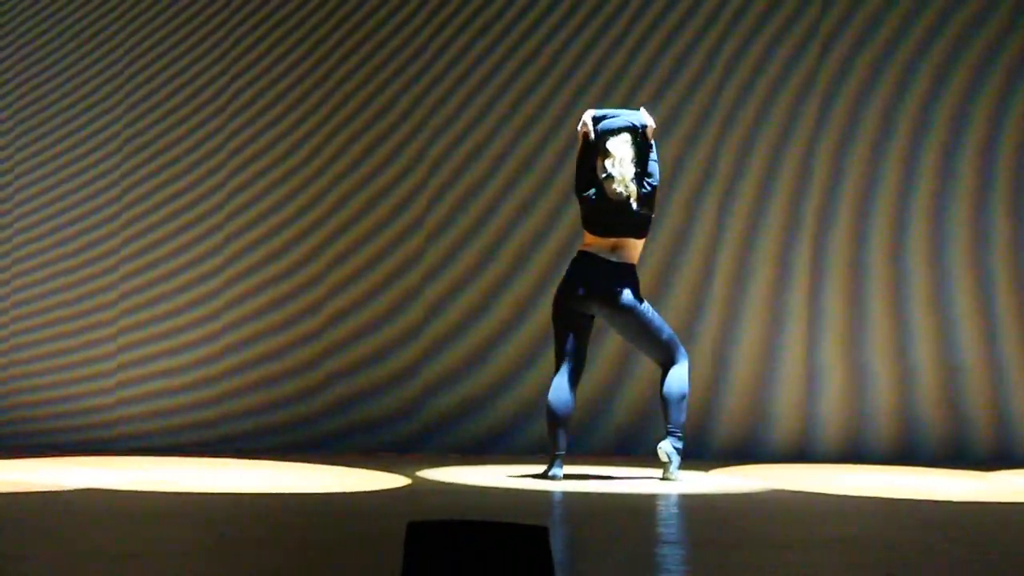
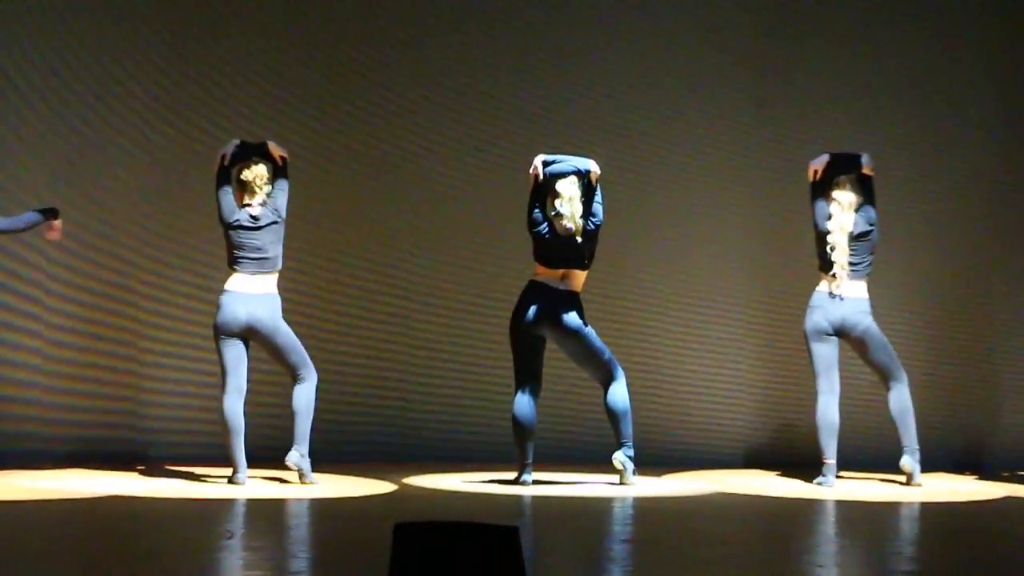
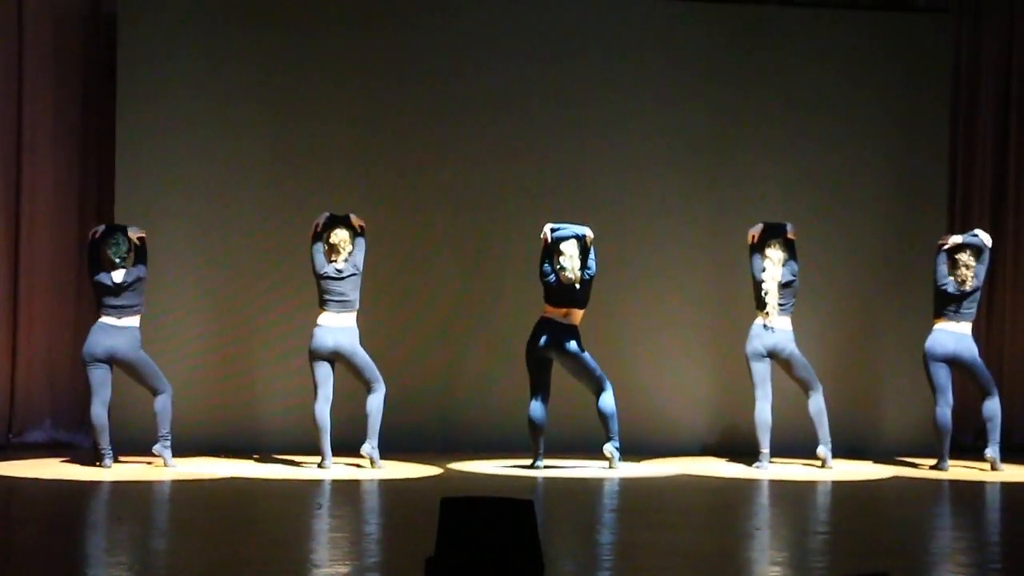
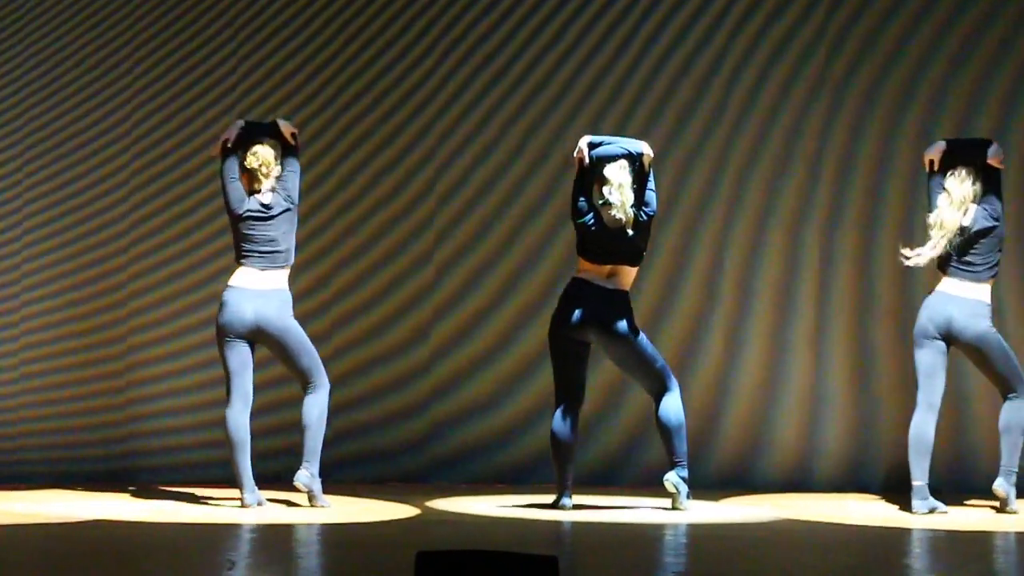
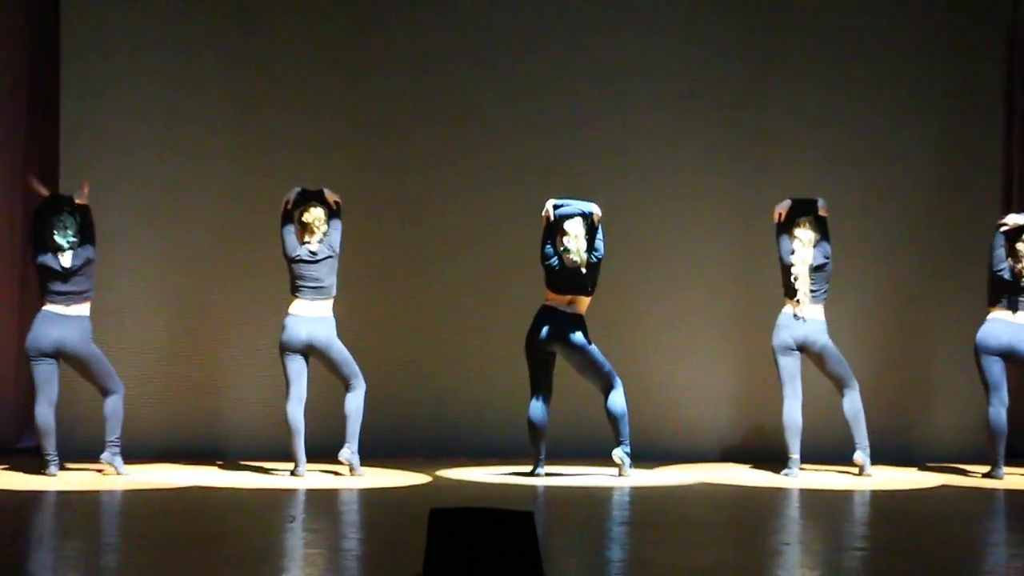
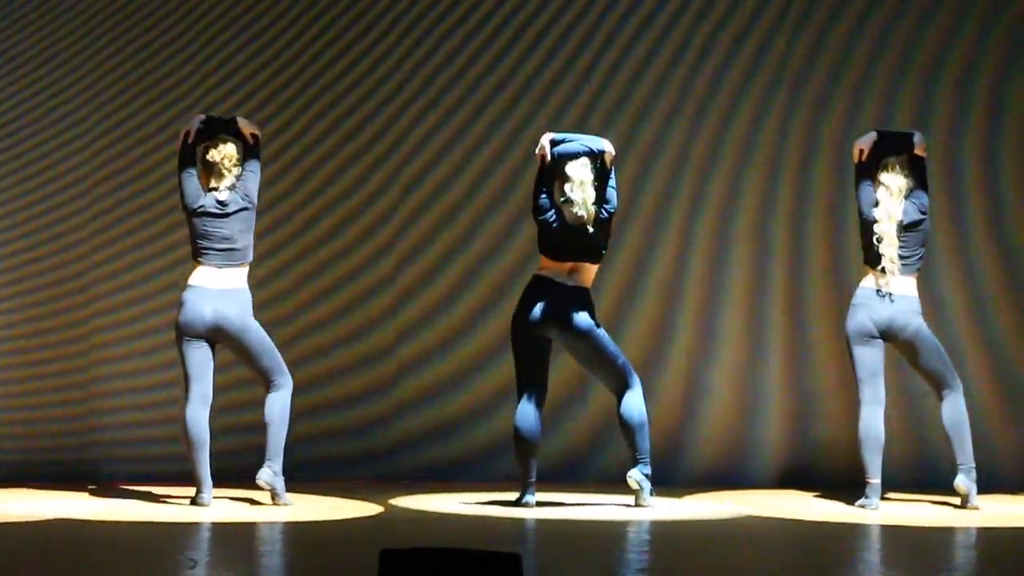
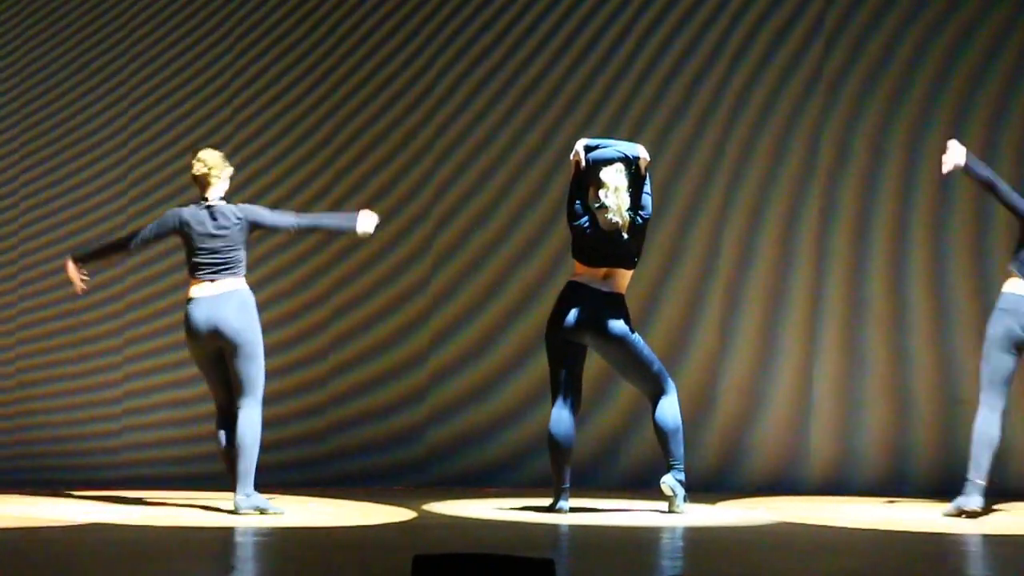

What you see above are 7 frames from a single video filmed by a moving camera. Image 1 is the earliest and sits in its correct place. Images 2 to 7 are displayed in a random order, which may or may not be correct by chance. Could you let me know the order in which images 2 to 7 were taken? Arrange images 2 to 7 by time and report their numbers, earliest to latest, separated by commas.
7, 4, 6, 2, 5, 3
